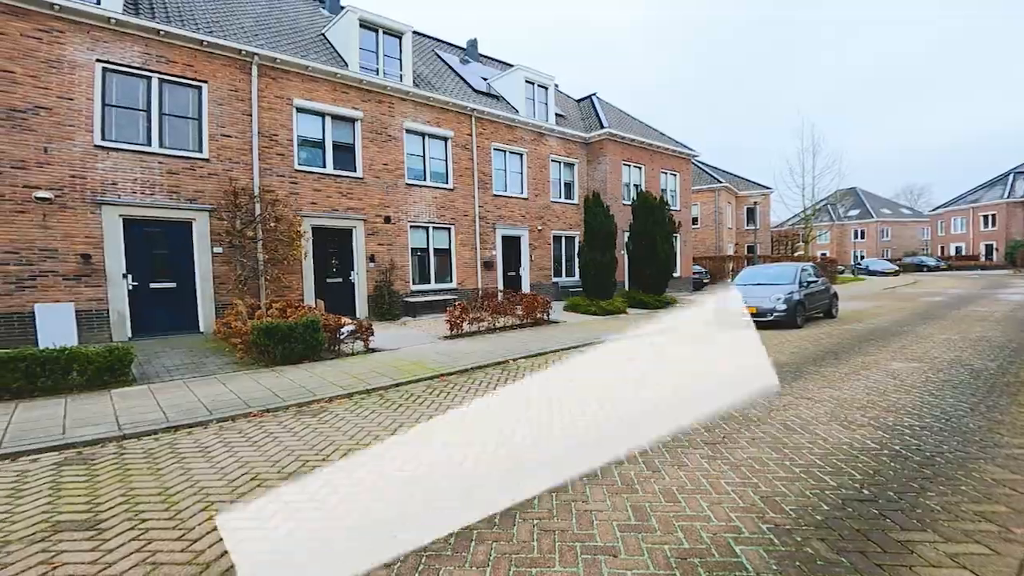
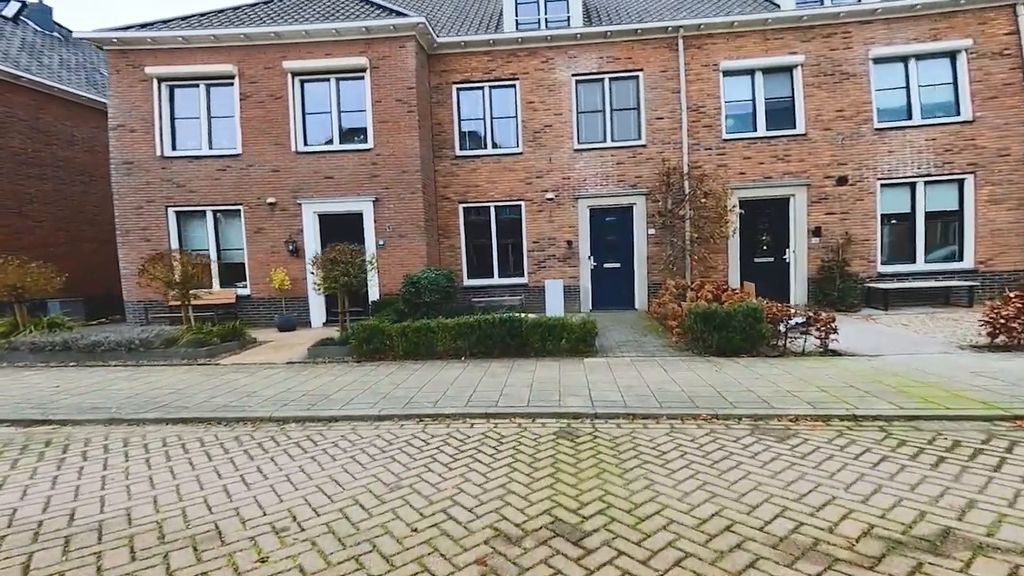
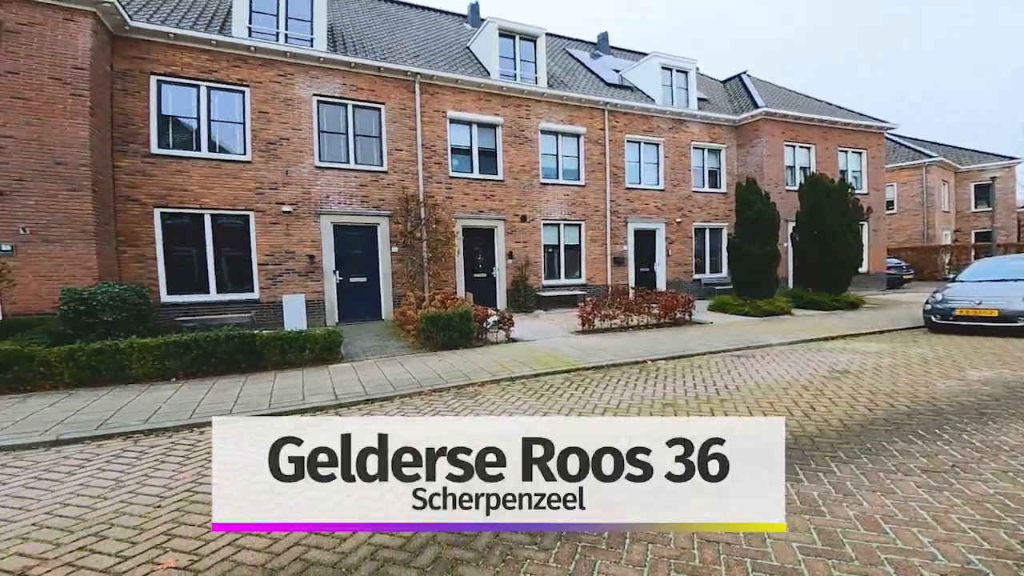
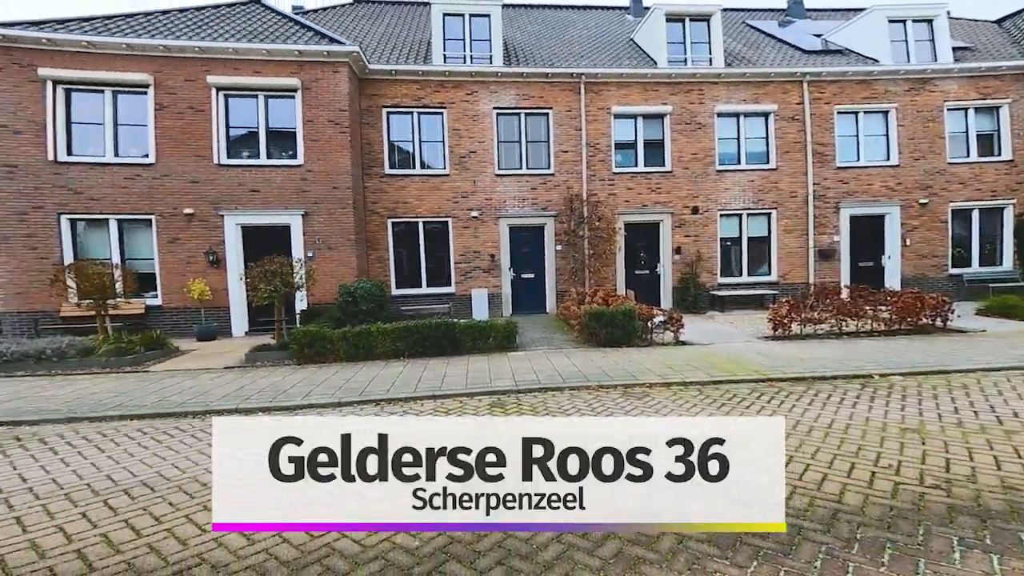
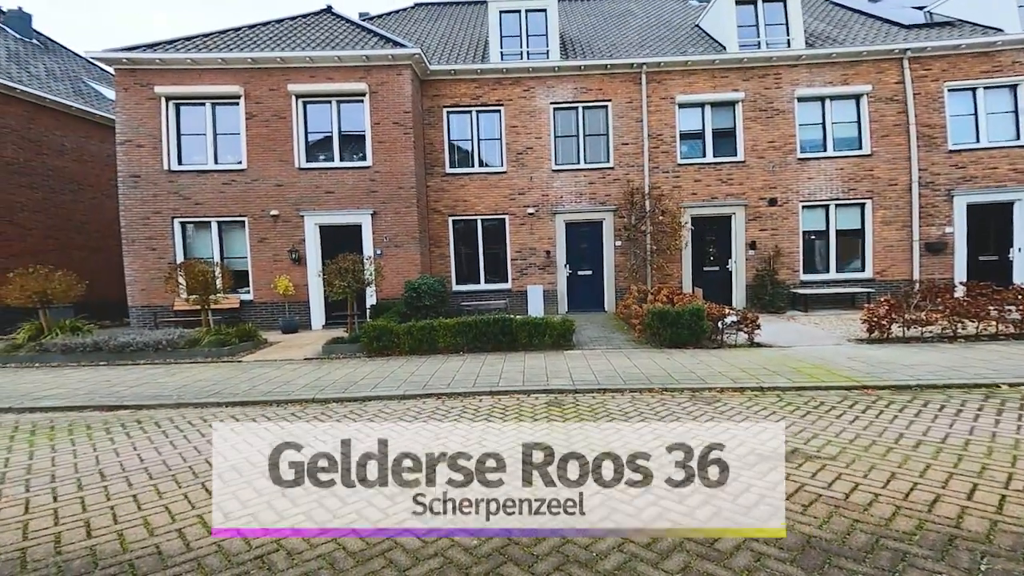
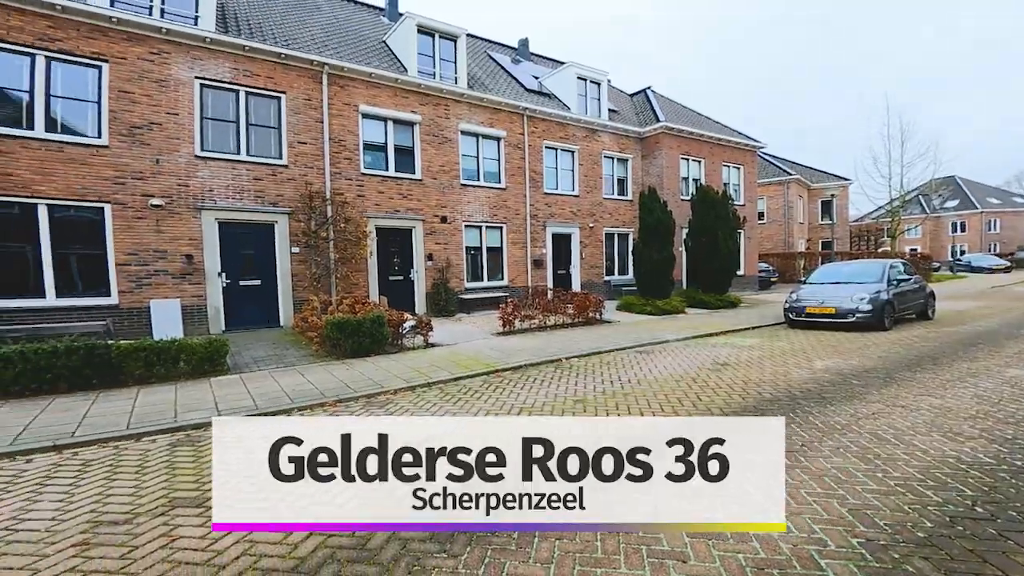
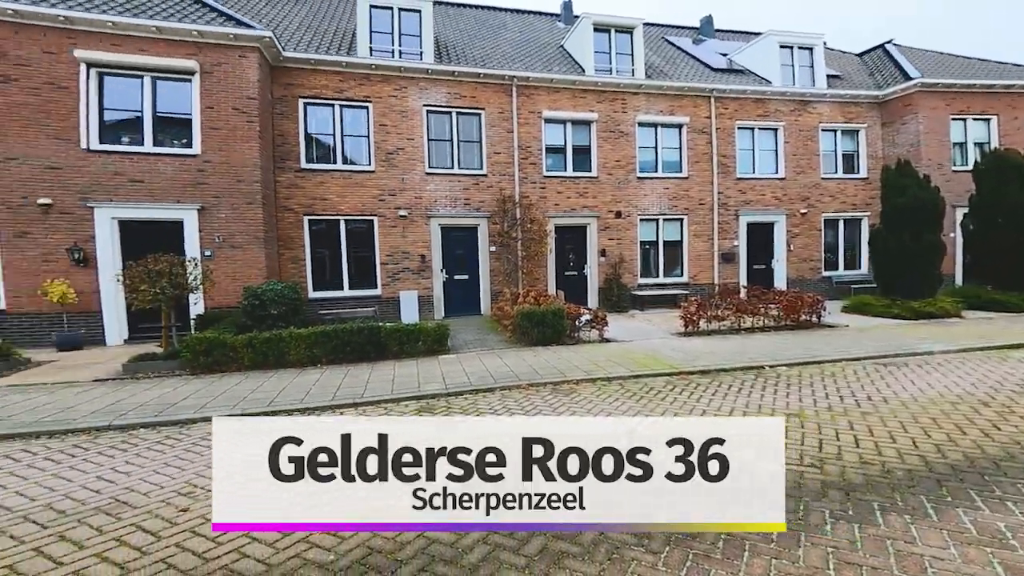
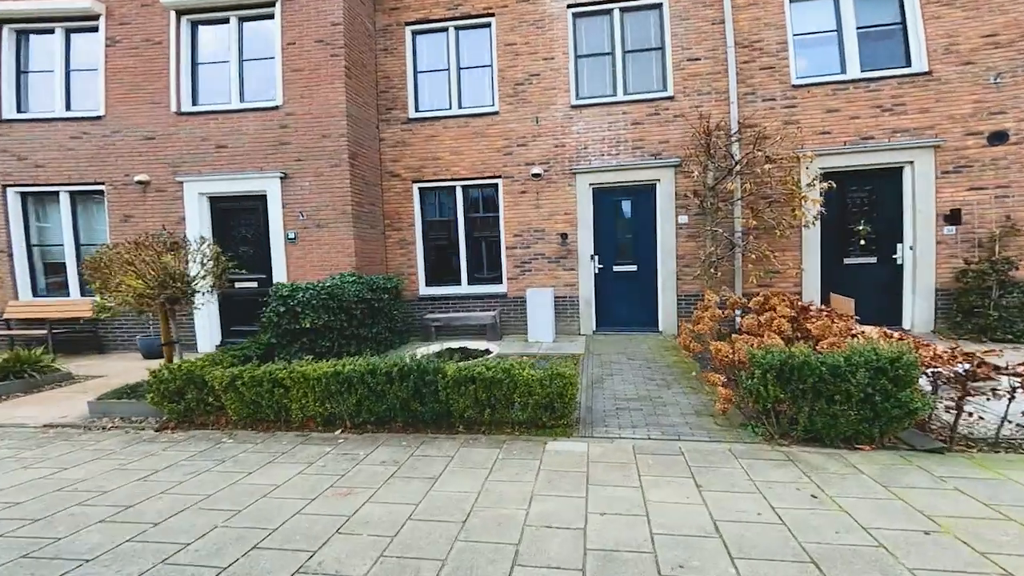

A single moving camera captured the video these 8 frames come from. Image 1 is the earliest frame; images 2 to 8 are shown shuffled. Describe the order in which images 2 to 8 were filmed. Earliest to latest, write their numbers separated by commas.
6, 3, 7, 4, 5, 2, 8
